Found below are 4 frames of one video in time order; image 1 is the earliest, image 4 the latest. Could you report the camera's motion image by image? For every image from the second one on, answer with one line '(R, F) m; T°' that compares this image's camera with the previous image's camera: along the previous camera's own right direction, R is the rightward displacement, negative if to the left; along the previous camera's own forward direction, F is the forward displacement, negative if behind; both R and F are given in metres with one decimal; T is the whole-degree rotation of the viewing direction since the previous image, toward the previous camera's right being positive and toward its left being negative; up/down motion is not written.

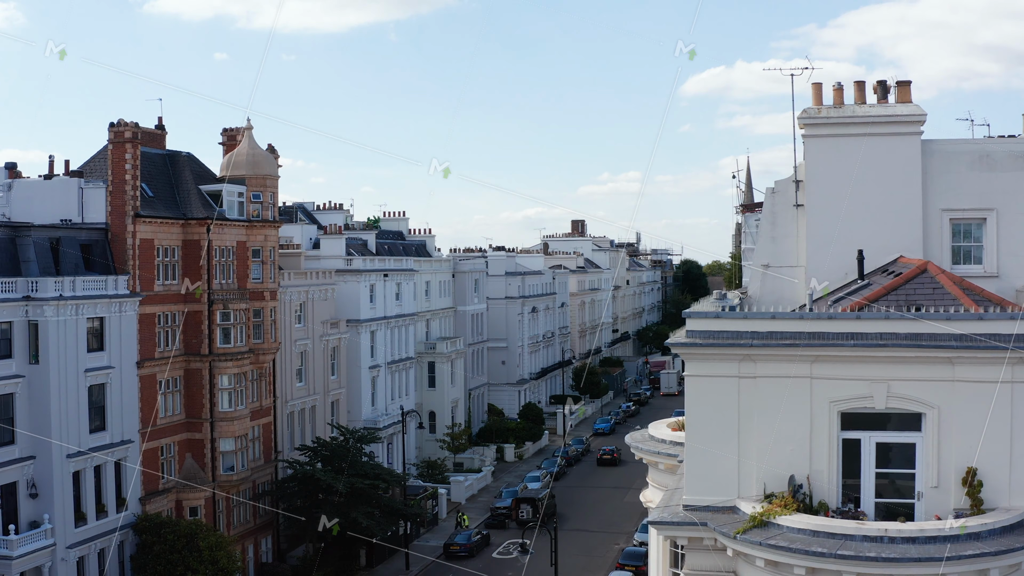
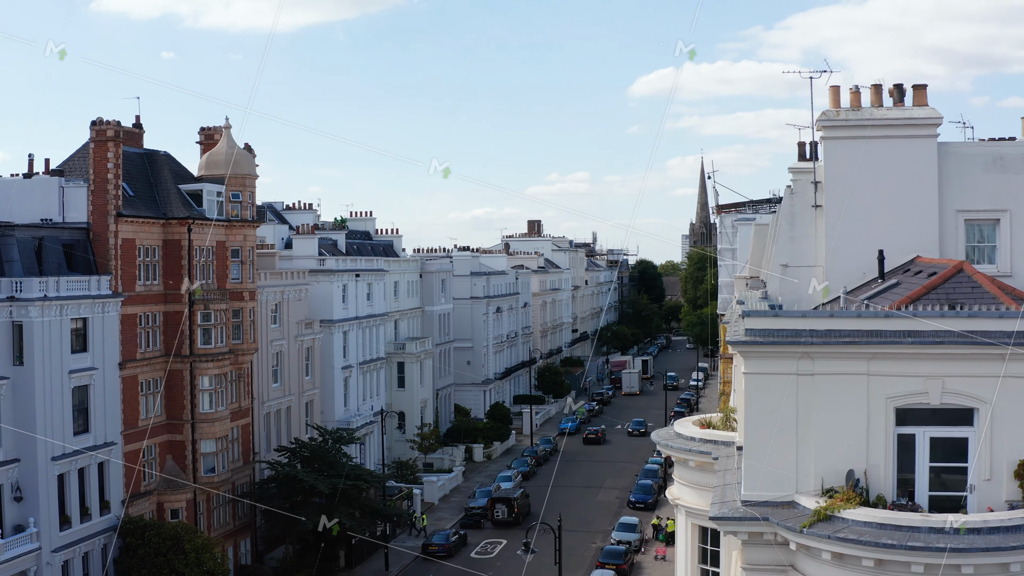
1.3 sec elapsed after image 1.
(-1.1, -0.1) m; +2°
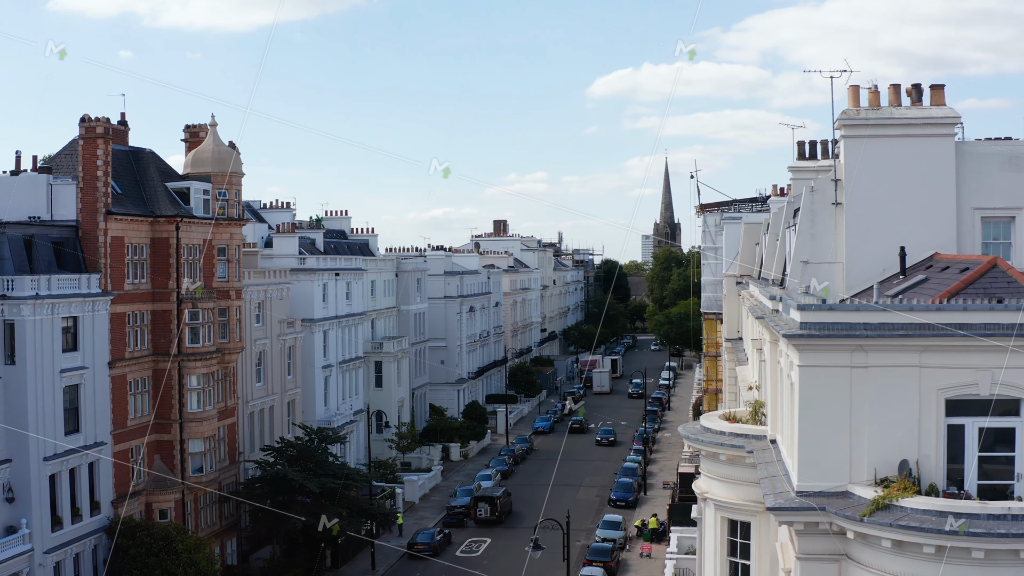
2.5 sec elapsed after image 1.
(-1.0, -0.1) m; +2°
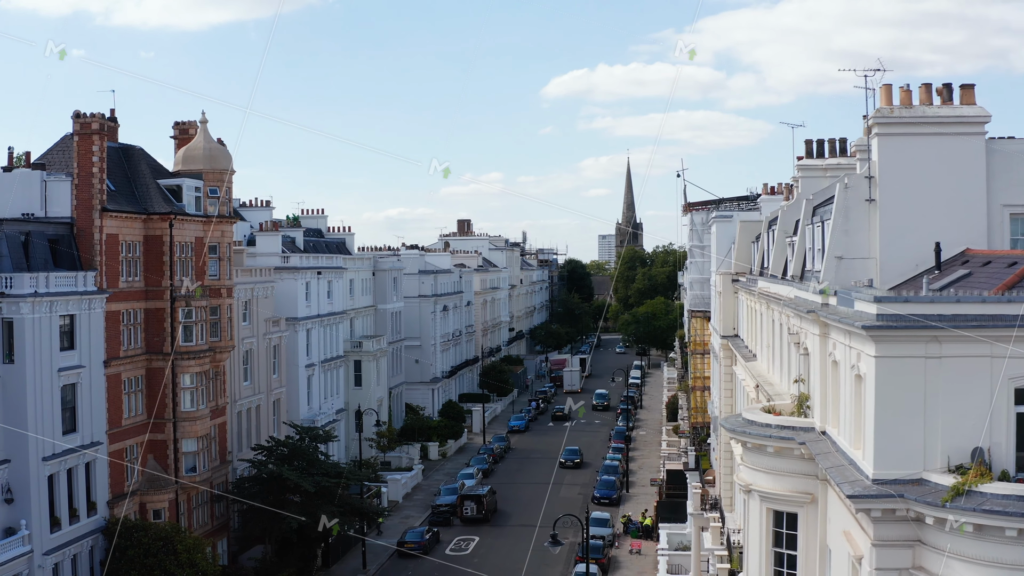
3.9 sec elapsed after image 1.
(-1.3, -0.1) m; +2°
